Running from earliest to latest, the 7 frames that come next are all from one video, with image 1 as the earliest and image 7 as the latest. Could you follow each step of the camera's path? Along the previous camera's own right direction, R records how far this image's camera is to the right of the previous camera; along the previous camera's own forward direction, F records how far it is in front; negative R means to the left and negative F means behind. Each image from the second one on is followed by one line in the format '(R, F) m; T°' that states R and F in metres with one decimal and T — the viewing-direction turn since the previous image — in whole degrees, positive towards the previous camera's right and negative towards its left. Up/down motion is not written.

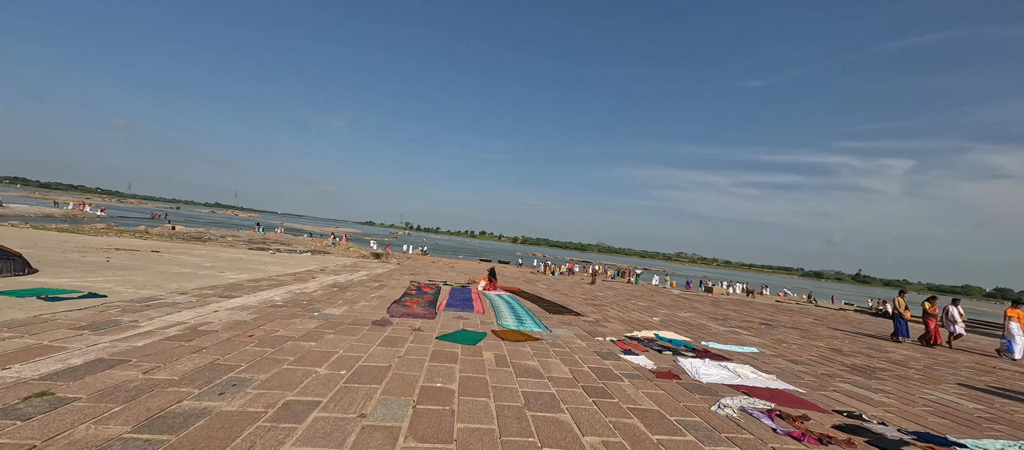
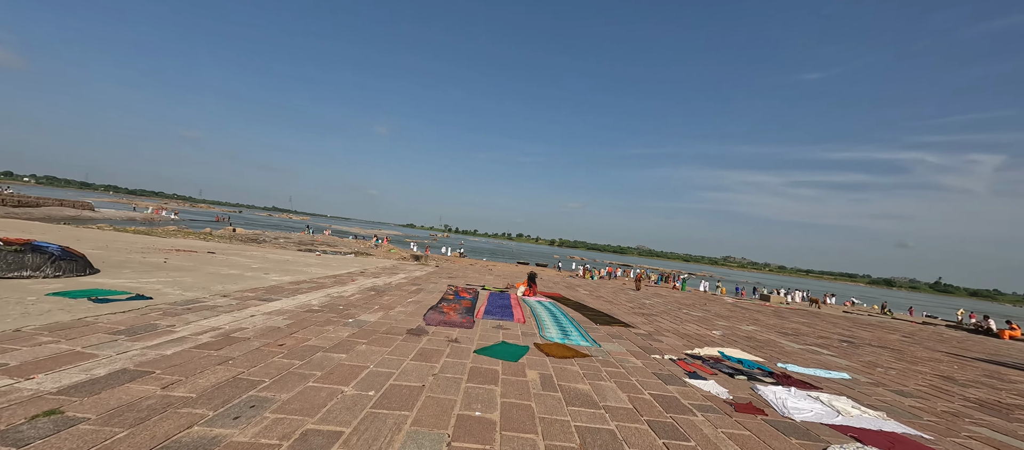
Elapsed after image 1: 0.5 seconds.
(-0.2, +0.6) m; -6°
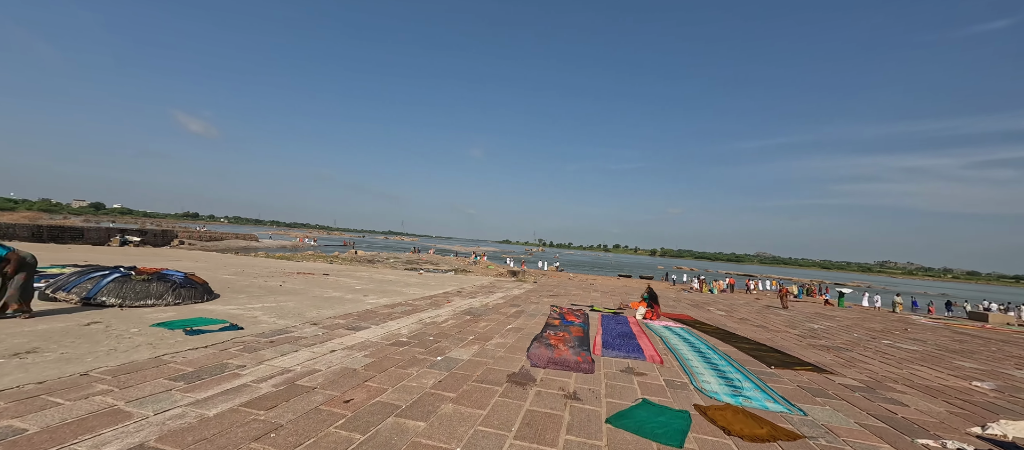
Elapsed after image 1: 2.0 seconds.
(-0.5, +1.7) m; -15°
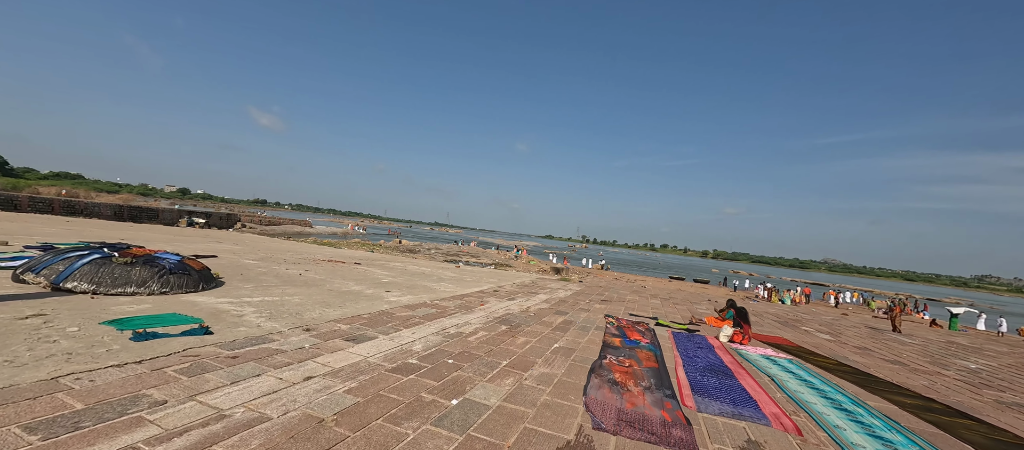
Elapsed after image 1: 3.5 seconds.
(-0.2, +1.7) m; -7°
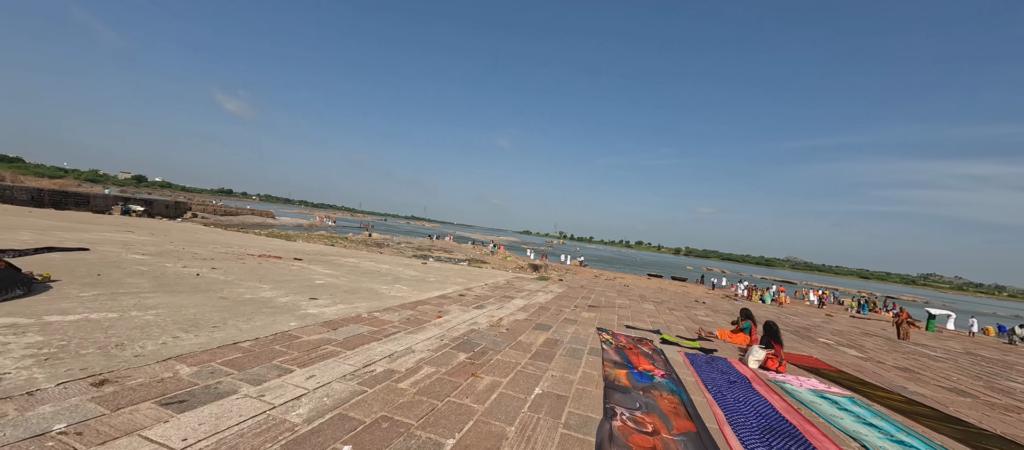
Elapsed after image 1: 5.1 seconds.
(+0.2, +1.9) m; +3°
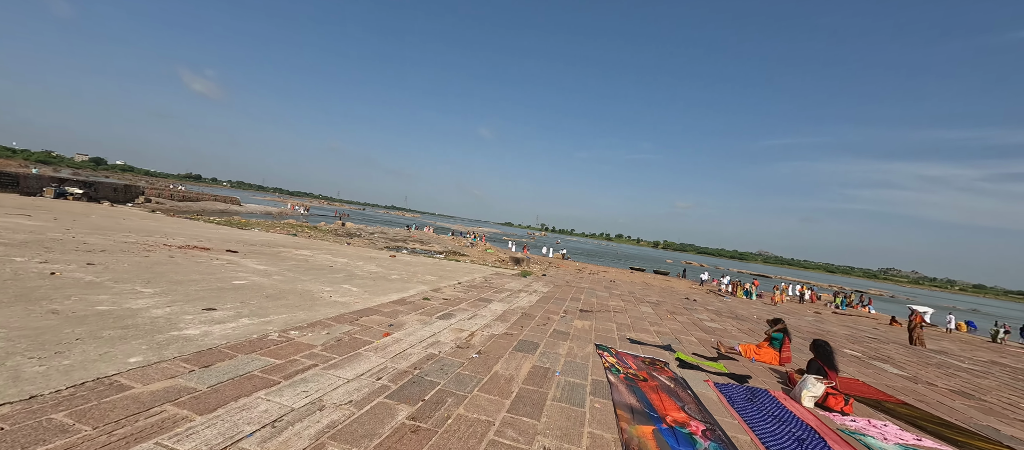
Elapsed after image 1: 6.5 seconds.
(+0.1, +1.6) m; +3°
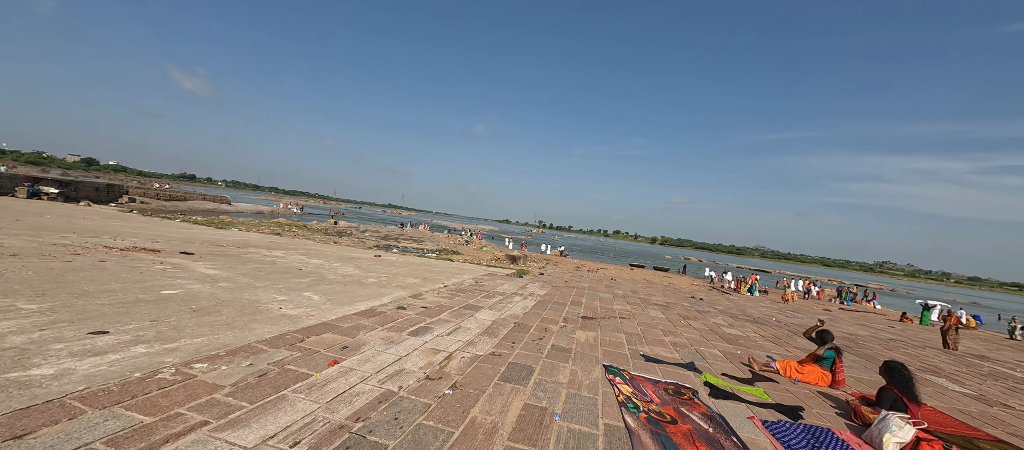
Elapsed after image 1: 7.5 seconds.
(+0.1, +1.1) m; 0°
